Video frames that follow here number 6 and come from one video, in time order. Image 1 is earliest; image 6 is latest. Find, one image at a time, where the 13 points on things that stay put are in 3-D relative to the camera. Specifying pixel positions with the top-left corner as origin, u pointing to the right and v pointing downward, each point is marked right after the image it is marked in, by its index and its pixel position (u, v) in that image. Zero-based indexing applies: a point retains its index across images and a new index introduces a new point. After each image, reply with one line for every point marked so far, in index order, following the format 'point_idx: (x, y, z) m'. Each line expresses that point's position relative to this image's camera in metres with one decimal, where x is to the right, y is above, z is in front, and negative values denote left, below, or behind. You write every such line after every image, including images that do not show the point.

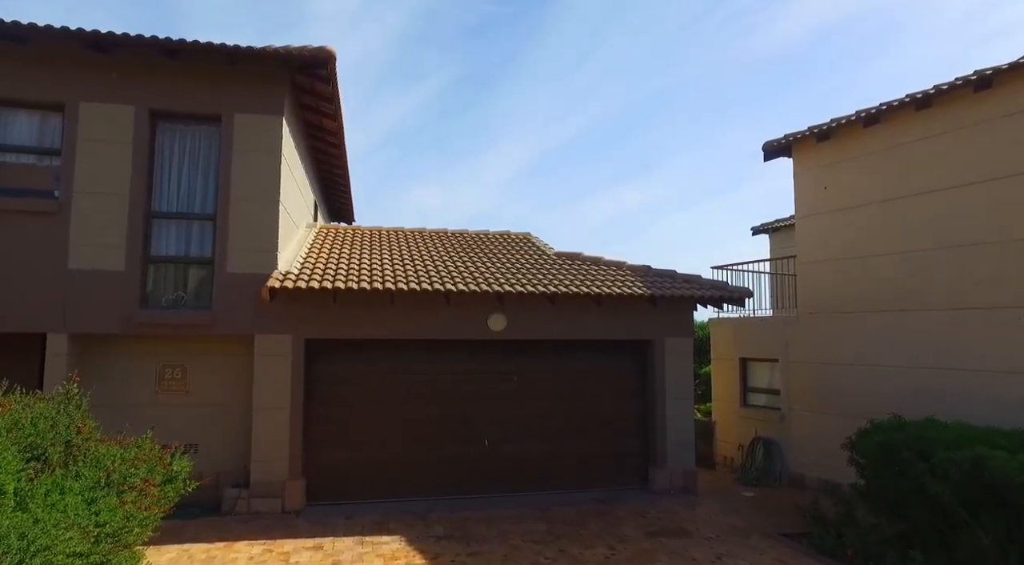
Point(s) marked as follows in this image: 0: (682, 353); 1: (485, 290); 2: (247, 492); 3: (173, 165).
0: (+2.8, -1.2, +10.4) m
1: (-0.4, -0.1, +9.4) m
2: (-3.7, -2.9, +8.9) m
3: (-5.0, +1.7, +9.4) m
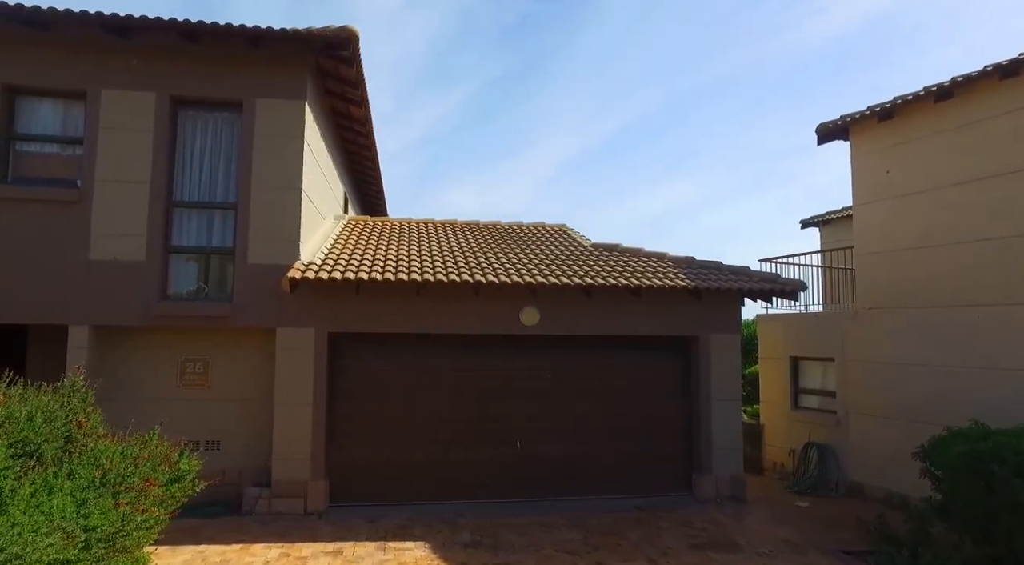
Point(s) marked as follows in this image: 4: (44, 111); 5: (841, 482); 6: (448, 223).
0: (+3.3, -1.0, +9.7) m
1: (+0.1, 0.0, +8.9) m
2: (-3.2, -2.8, +8.6) m
3: (-4.5, +1.8, +9.1) m
4: (-6.5, +2.4, +9.0) m
5: (+5.3, -3.2, +10.3) m
6: (-1.2, +1.2, +12.9) m
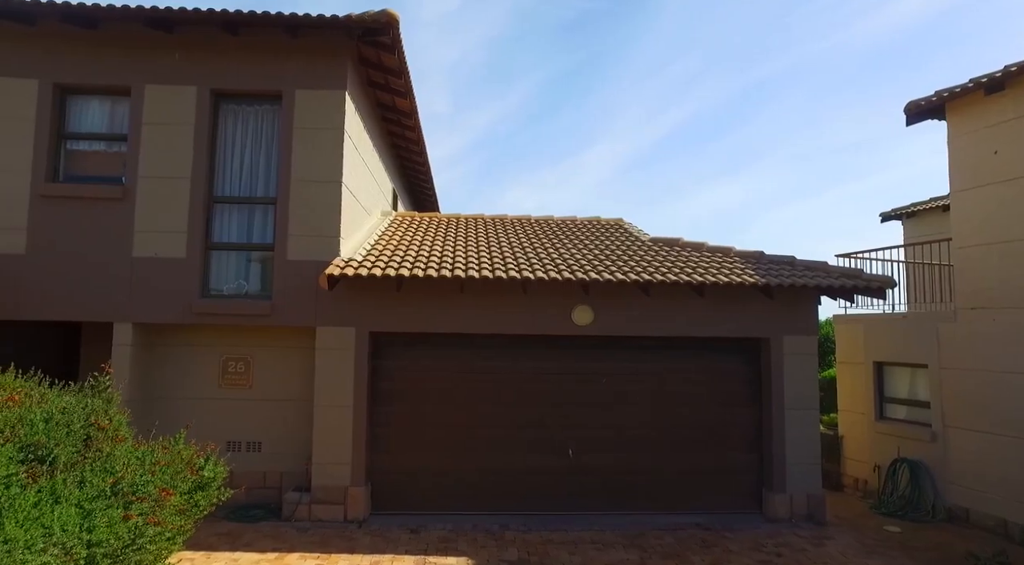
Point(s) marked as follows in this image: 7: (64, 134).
0: (+4.0, -1.0, +8.8) m
1: (+0.7, +0.1, +8.3) m
2: (-2.6, -2.7, +8.3) m
3: (-3.8, +1.9, +8.9) m
4: (-5.8, +2.4, +9.0) m
5: (+6.1, -3.2, +9.2) m
6: (-0.2, +1.2, +12.4) m
7: (-6.1, +2.0, +8.8) m
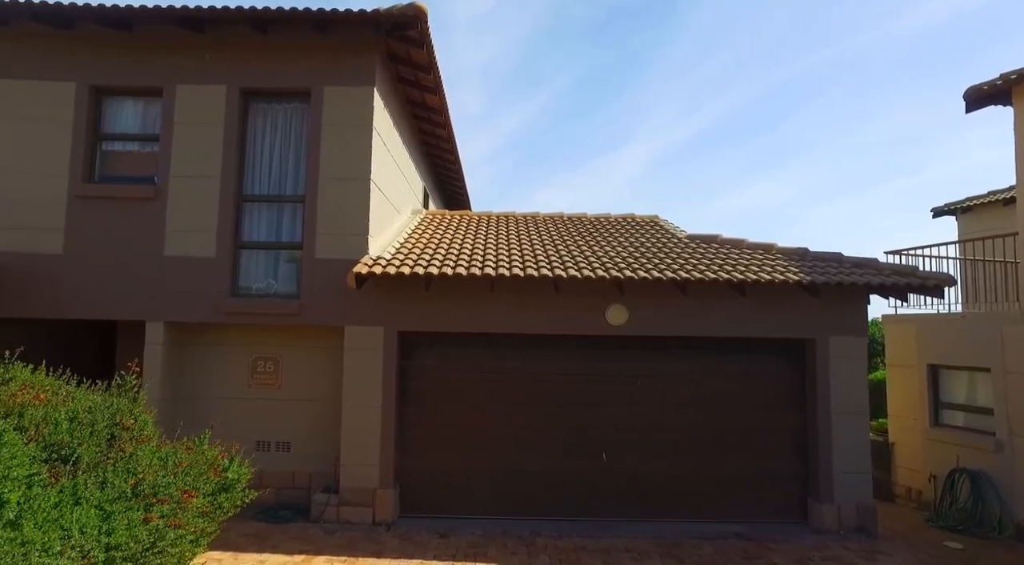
0: (+4.4, -1.0, +8.3) m
1: (+1.1, +0.1, +8.0) m
2: (-2.2, -2.7, +8.2) m
3: (-3.4, +1.9, +8.9) m
4: (-5.4, +2.4, +9.0) m
5: (+6.5, -3.1, +8.6) m
6: (+0.4, +1.3, +12.1) m
7: (-5.7, +2.0, +8.9) m
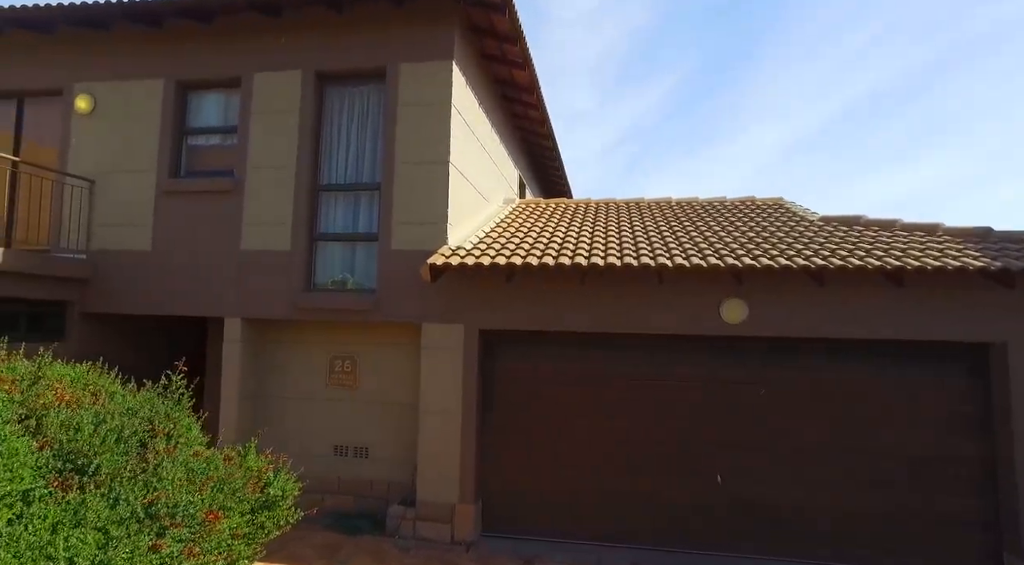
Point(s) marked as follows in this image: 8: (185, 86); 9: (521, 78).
0: (+5.4, -0.8, +6.5) m
1: (+2.1, +0.2, +6.7) m
2: (-1.1, -2.6, +7.4) m
3: (-2.2, +2.0, +8.4) m
4: (-4.2, +2.5, +8.9) m
5: (+7.5, -3.0, +6.4) m
6: (+2.1, +1.4, +10.9) m
7: (-4.5, +2.1, +8.8) m
8: (-4.5, +2.7, +8.9) m
9: (+0.1, +3.0, +9.6) m
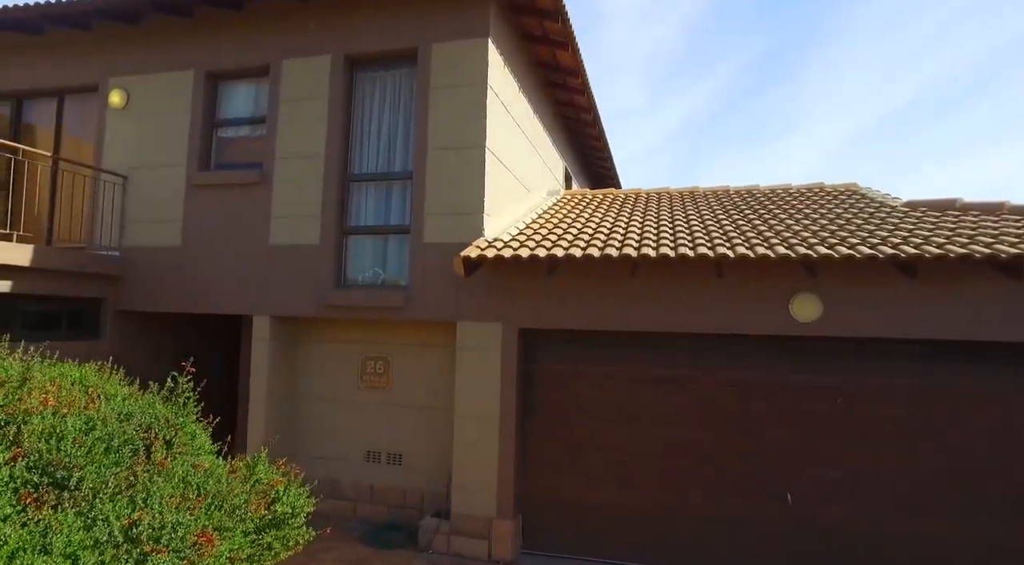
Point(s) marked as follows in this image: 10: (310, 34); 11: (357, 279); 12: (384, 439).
0: (+5.7, -0.7, +5.4) m
1: (+2.4, +0.3, +5.9) m
2: (-0.7, -2.6, +6.9) m
3: (-1.7, +2.0, +7.9) m
4: (-3.6, +2.5, +8.6) m
5: (+7.9, -2.9, +5.1) m
6: (+2.8, +1.4, +10.1) m
7: (-3.9, +2.1, +8.5) m
8: (-4.0, +2.7, +8.6) m
9: (+0.7, +3.1, +9.0) m
10: (-2.5, +3.1, +8.0) m
11: (-1.8, 0.0, +7.7) m
12: (-1.5, -1.9, +7.6) m
